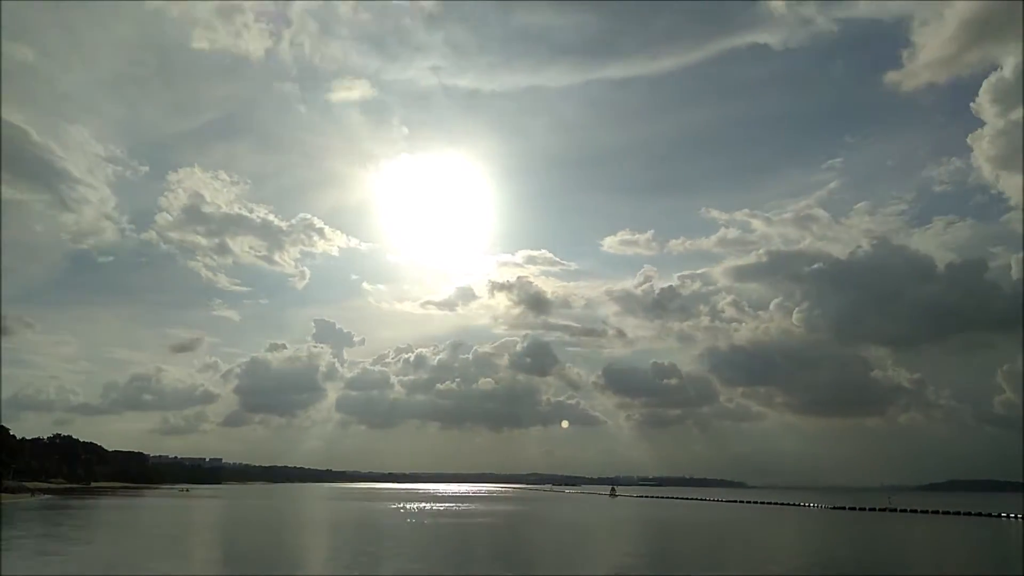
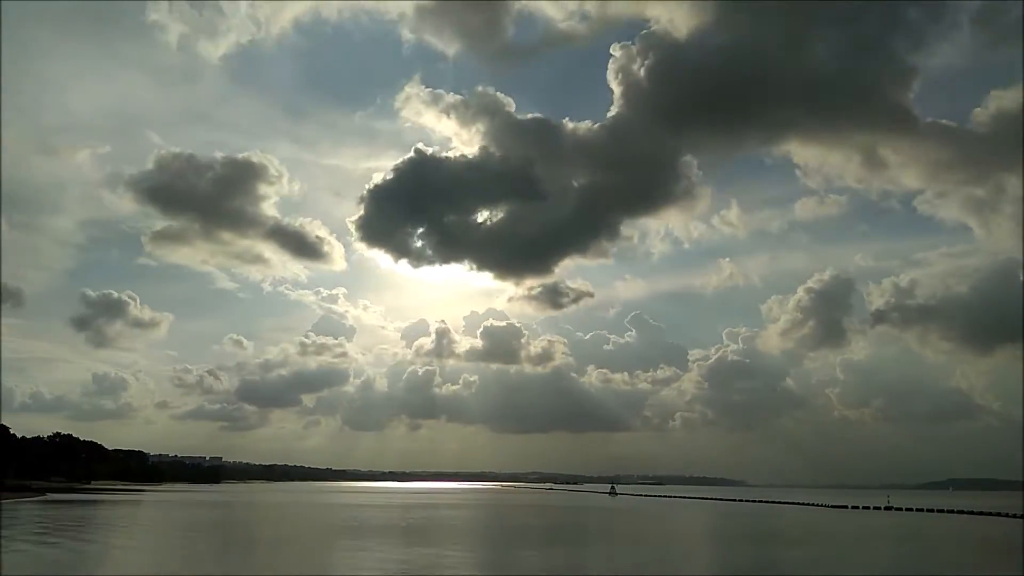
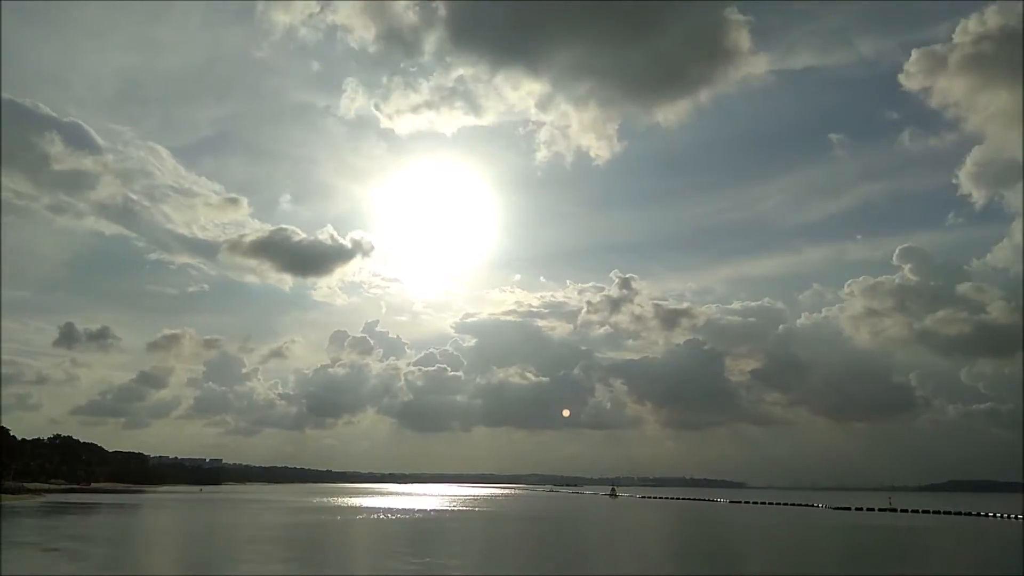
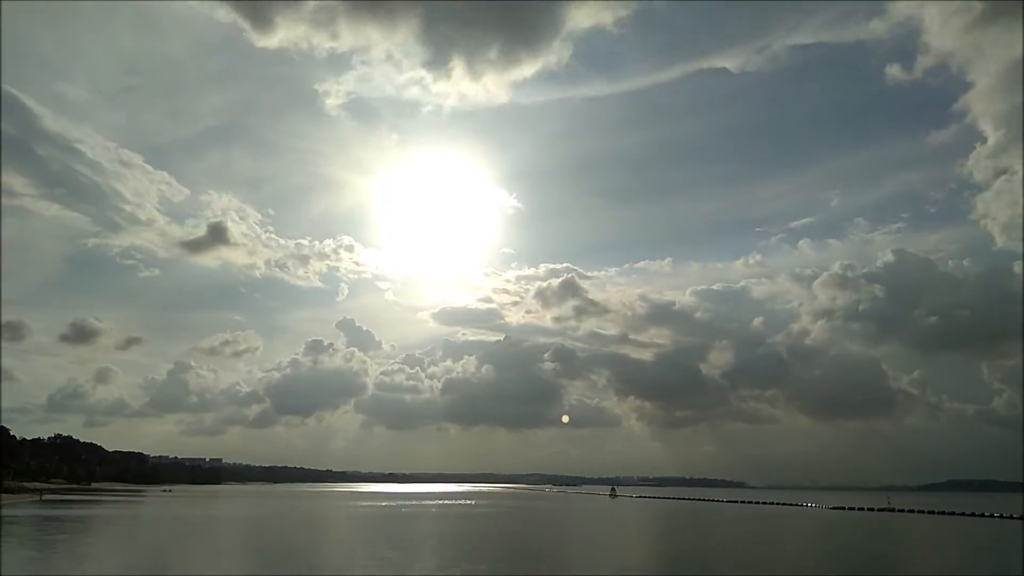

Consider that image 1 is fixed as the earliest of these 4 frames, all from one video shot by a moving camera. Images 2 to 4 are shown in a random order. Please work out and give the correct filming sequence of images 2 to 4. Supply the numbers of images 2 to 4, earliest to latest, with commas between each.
4, 3, 2
